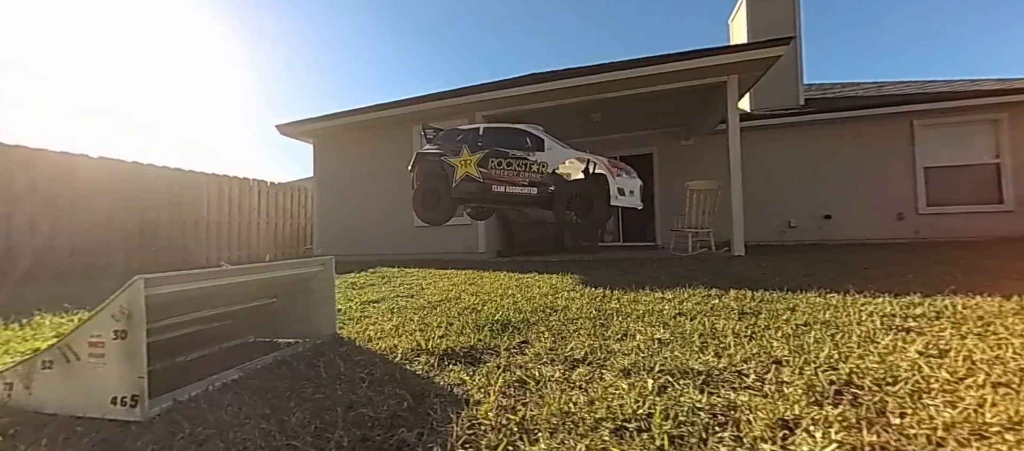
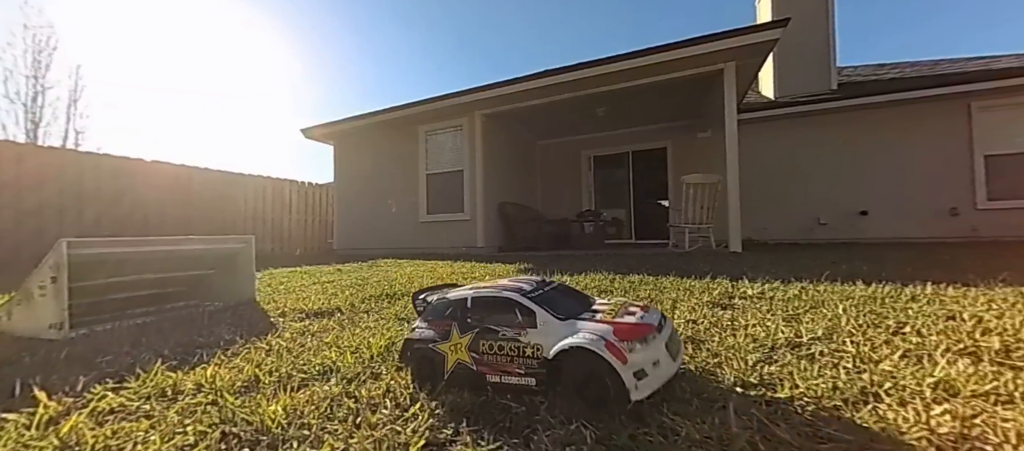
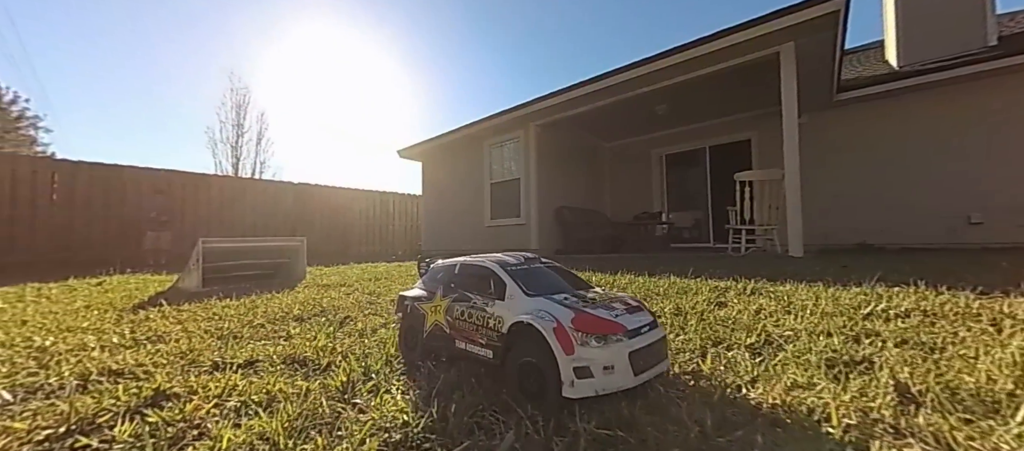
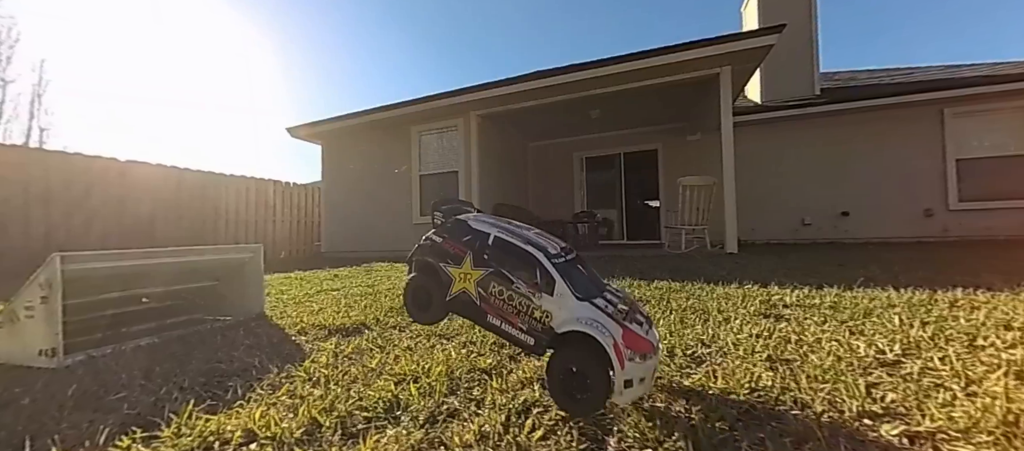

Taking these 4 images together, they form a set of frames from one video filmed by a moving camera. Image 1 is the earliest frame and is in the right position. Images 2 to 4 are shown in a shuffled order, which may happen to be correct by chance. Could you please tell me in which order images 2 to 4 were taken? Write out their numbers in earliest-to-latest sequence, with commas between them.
4, 2, 3
